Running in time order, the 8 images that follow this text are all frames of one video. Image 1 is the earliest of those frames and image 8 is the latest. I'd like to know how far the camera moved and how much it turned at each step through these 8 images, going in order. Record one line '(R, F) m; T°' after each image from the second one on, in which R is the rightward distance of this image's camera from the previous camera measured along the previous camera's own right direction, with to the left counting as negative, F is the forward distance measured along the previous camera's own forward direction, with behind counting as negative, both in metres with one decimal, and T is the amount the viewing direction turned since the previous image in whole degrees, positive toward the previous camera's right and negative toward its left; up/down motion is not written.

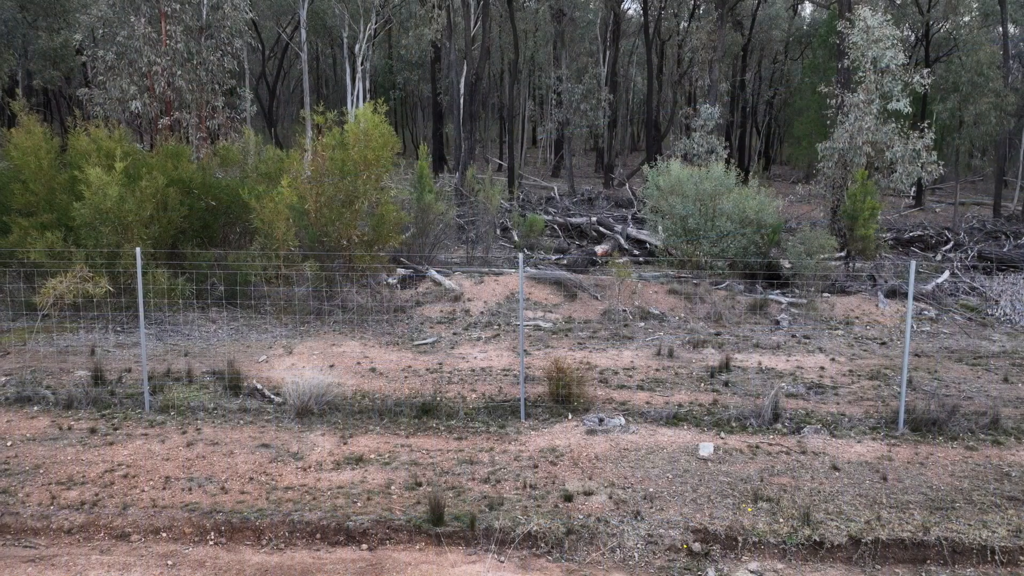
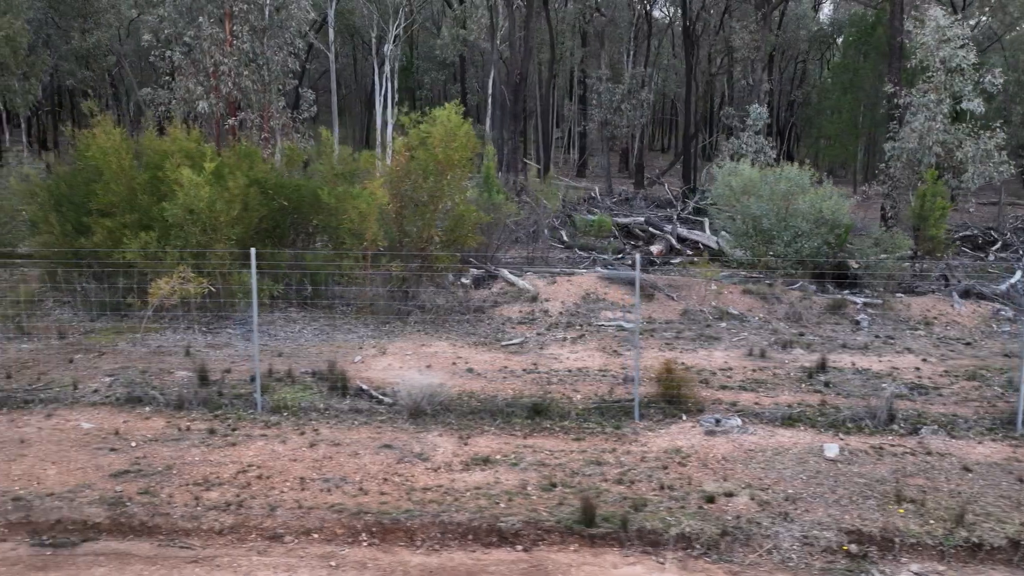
(-0.9, 0.0) m; 0°
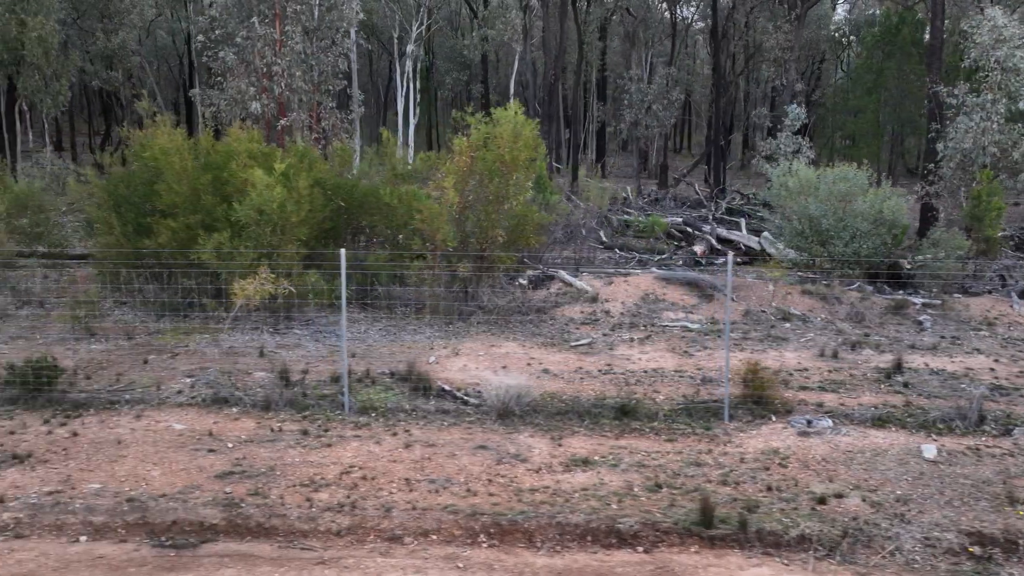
(-0.7, 0.0) m; 0°
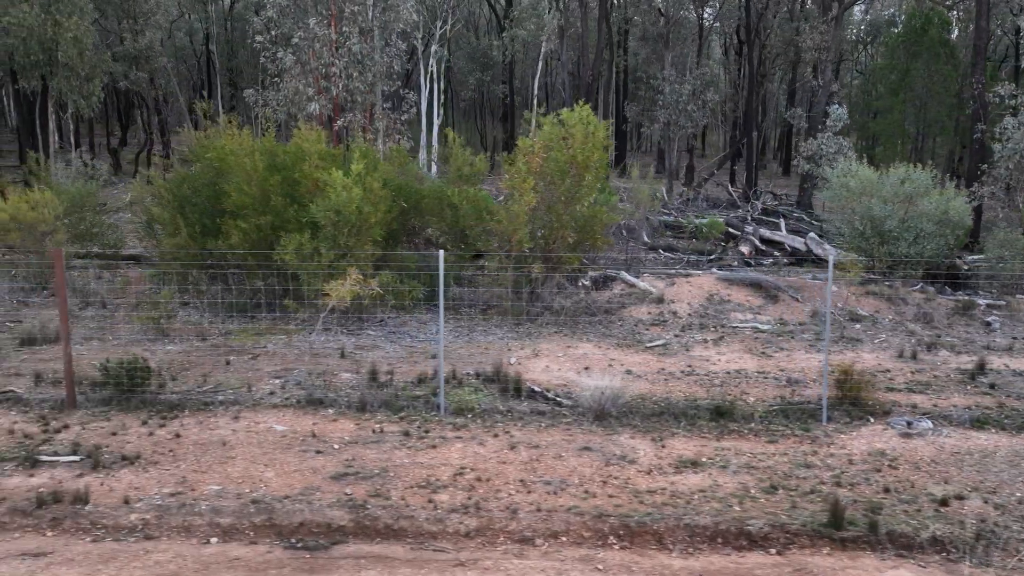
(-0.8, 0.0) m; 0°
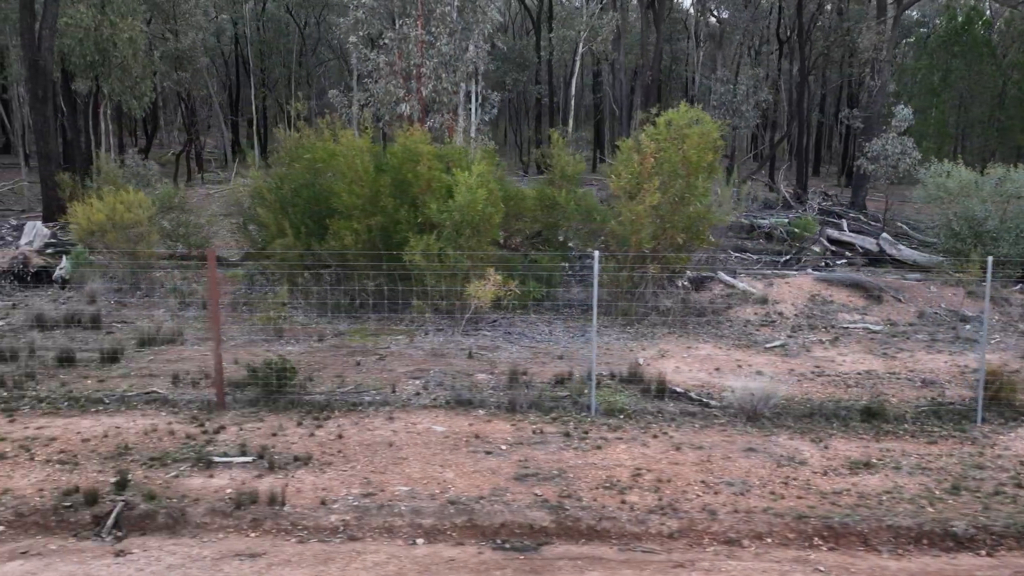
(-1.2, 0.0) m; 0°
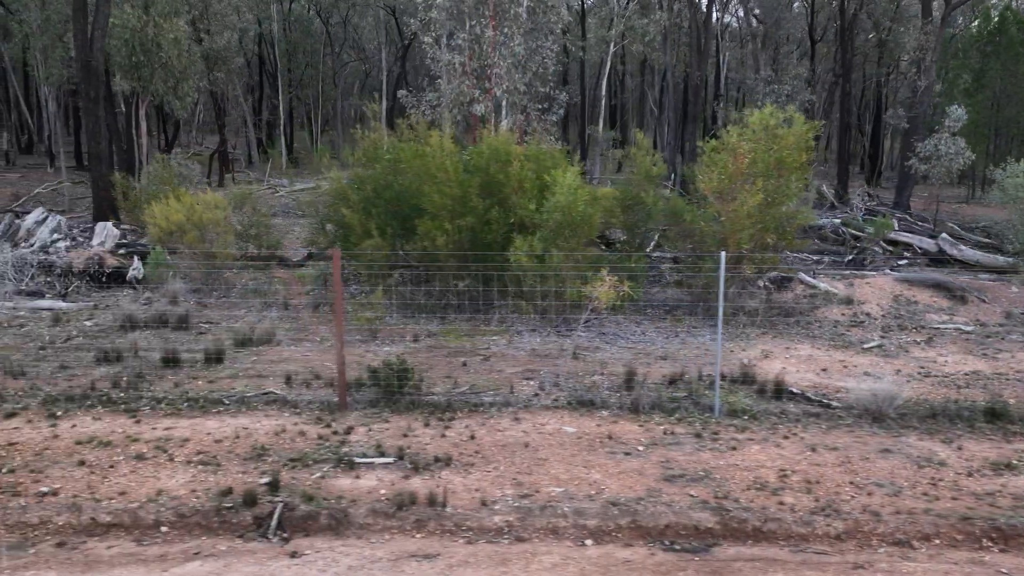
(-1.0, 0.0) m; 0°
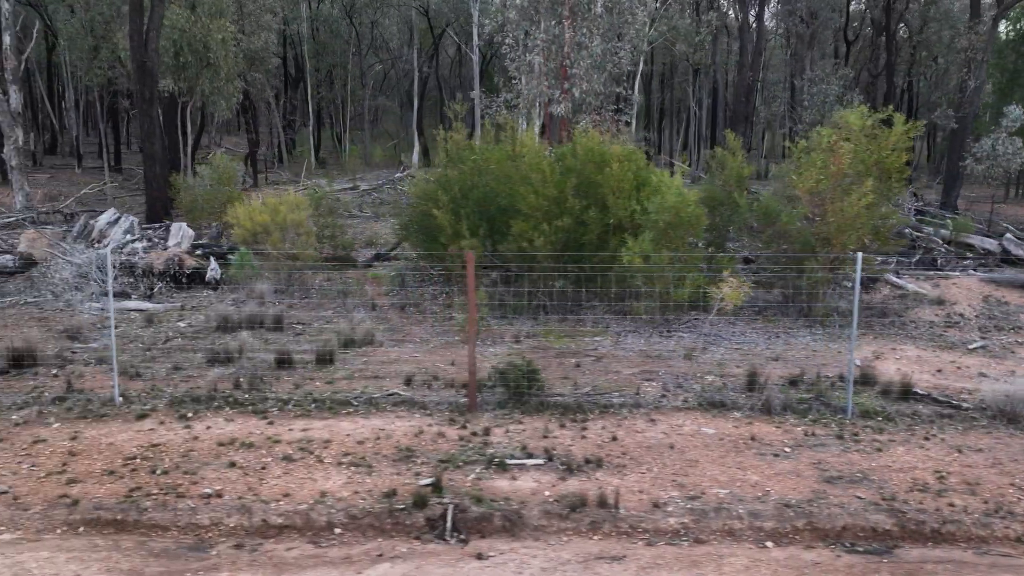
(-1.1, 0.0) m; 0°
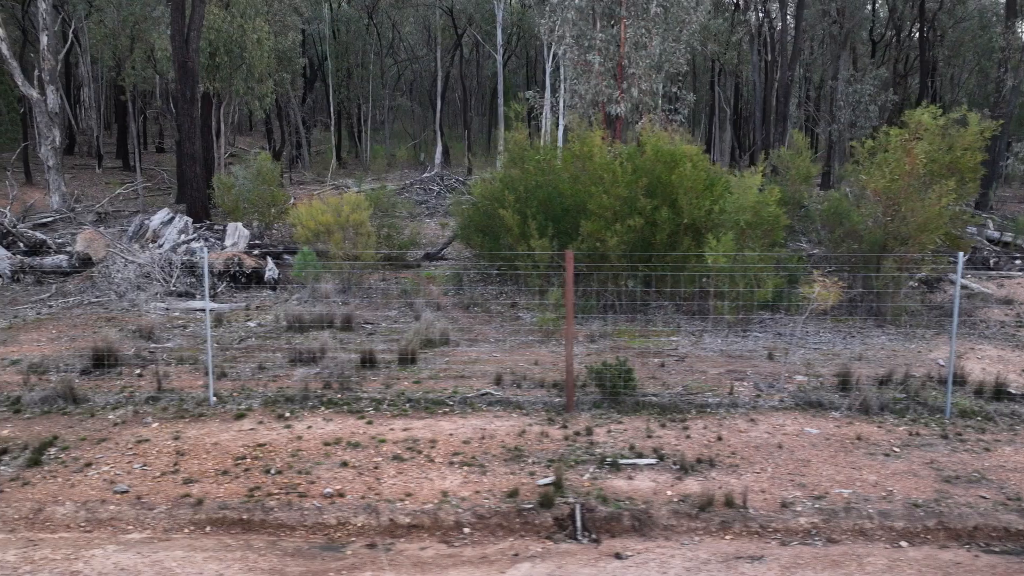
(-0.8, 0.0) m; 0°
